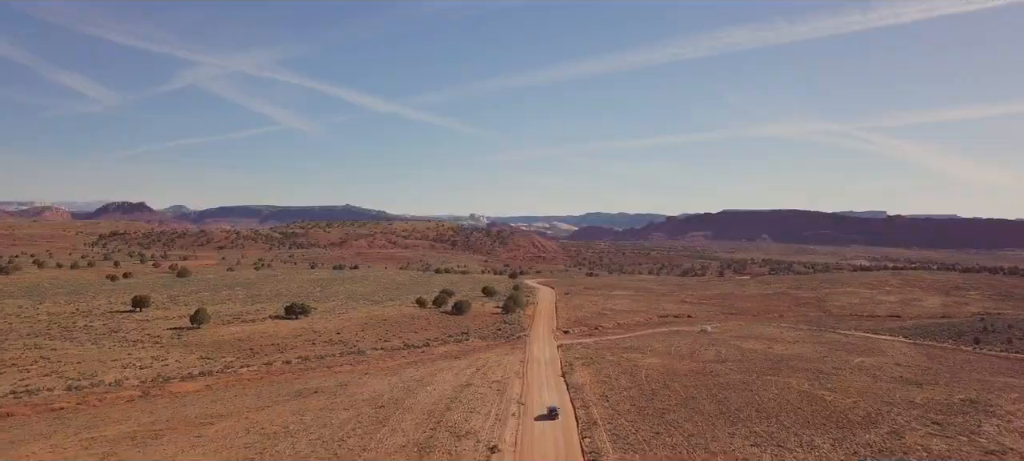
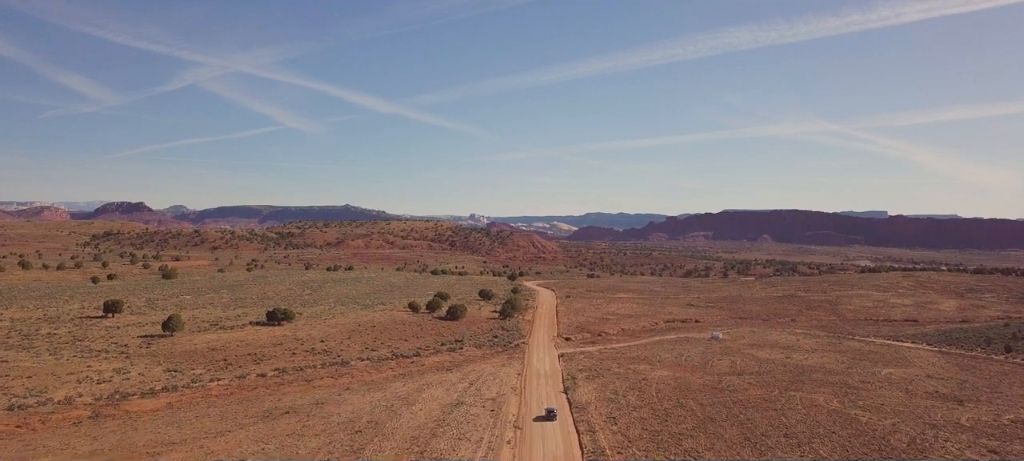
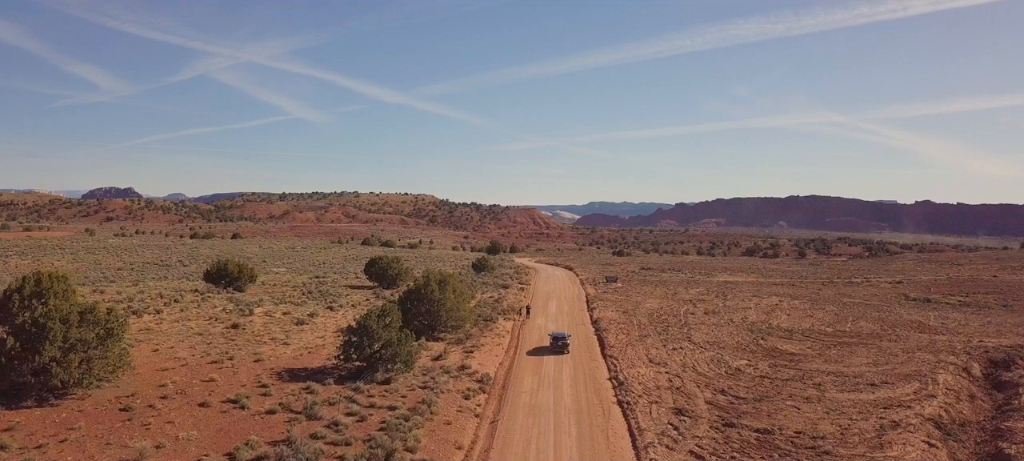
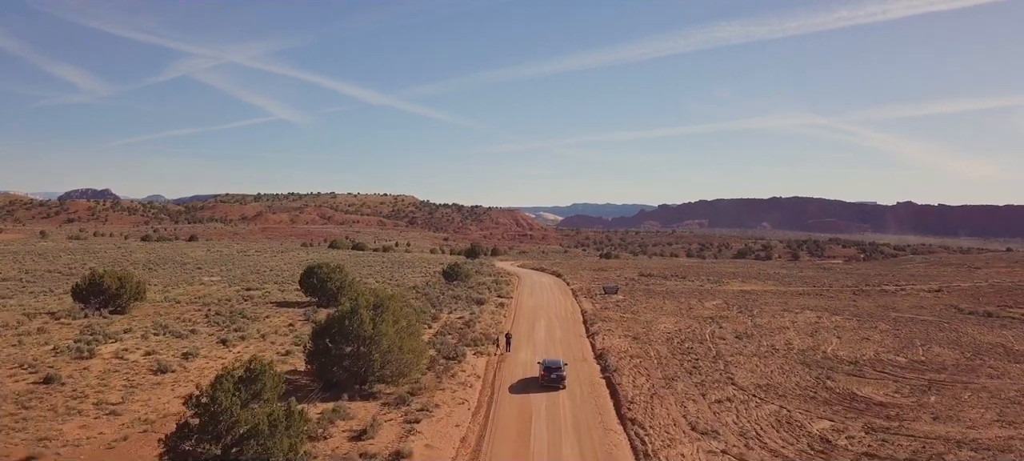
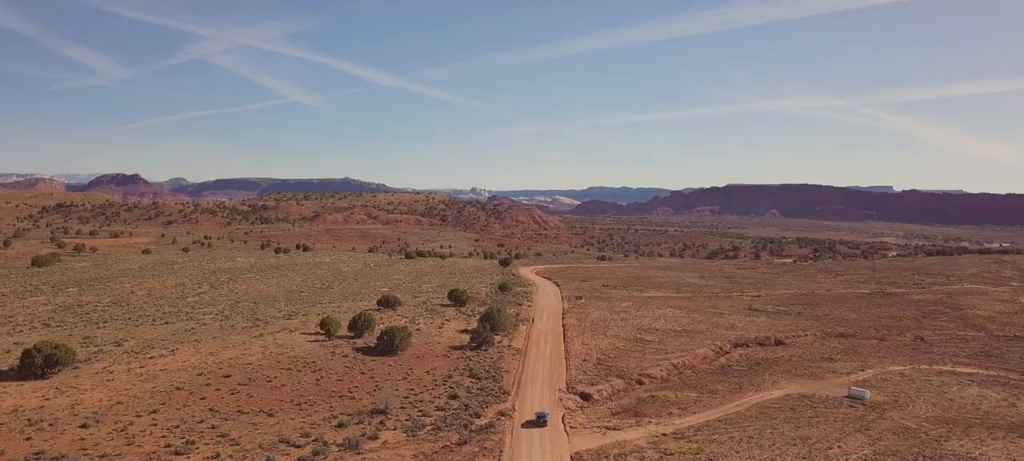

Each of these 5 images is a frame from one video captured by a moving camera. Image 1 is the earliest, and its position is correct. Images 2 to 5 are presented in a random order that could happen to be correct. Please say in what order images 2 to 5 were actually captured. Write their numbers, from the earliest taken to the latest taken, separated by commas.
2, 5, 3, 4
